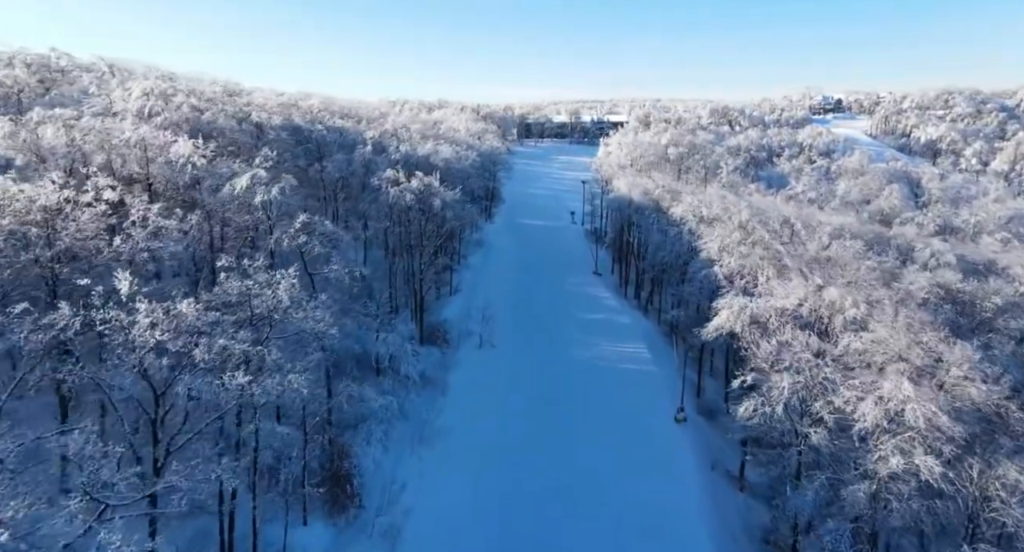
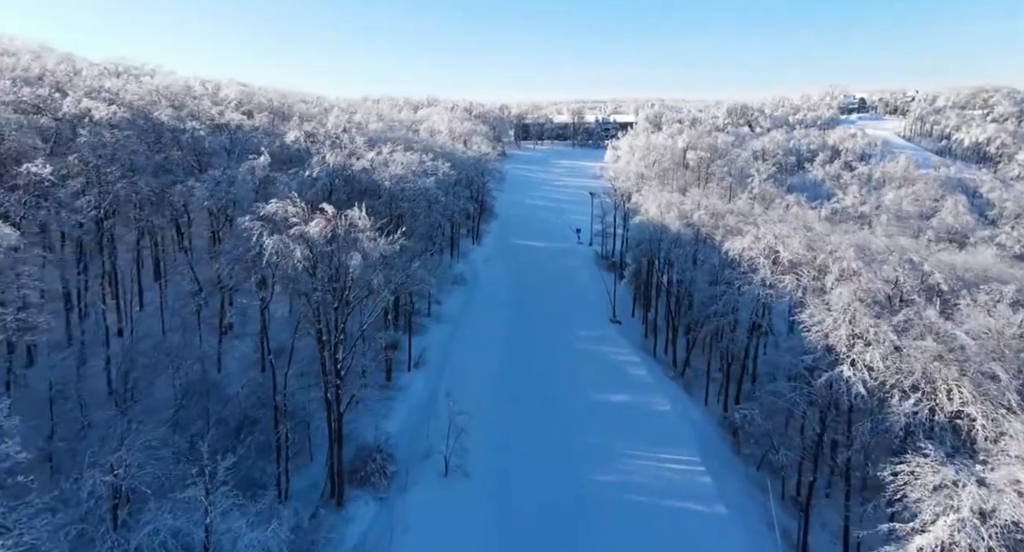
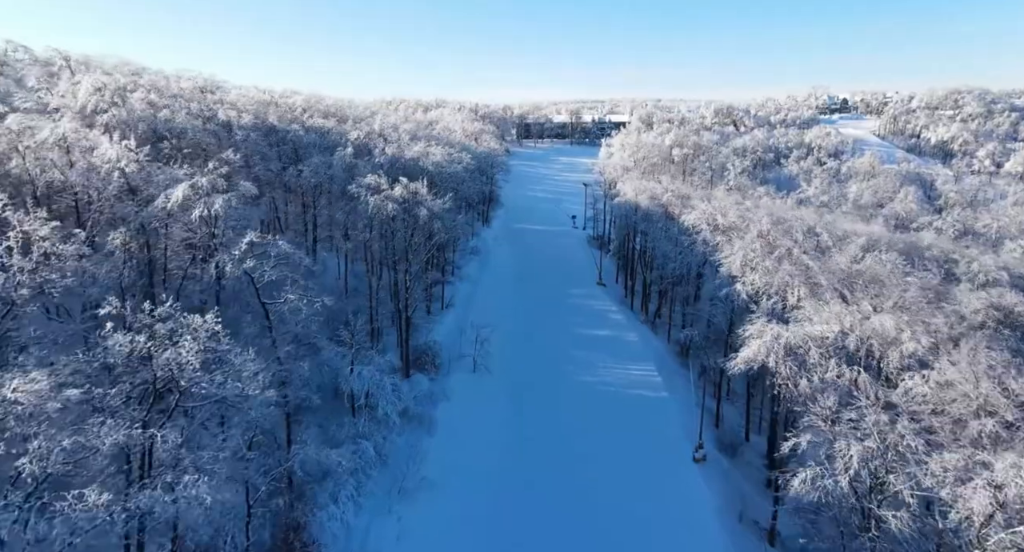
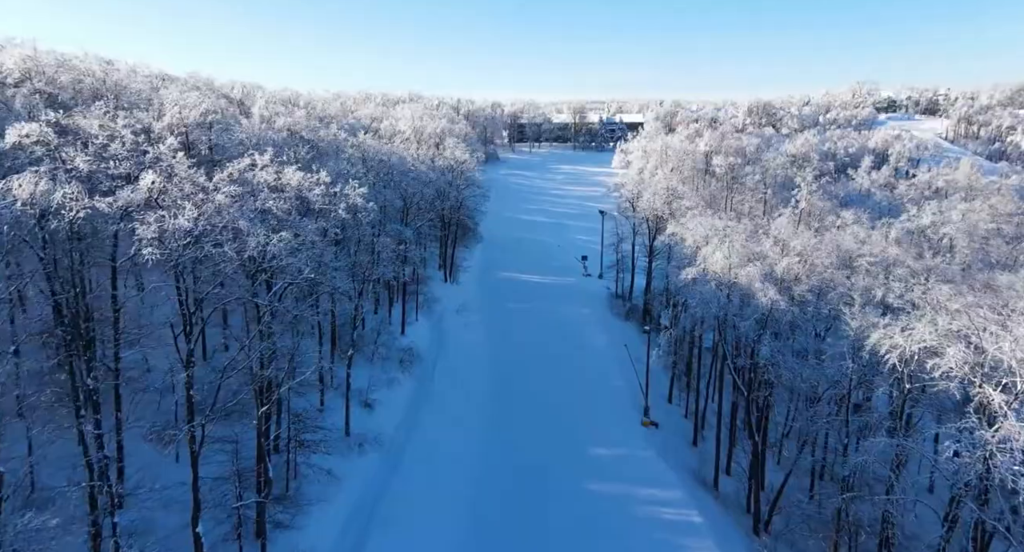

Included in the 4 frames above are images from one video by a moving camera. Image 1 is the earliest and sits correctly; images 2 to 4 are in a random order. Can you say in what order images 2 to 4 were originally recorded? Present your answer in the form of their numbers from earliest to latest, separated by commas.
3, 2, 4
